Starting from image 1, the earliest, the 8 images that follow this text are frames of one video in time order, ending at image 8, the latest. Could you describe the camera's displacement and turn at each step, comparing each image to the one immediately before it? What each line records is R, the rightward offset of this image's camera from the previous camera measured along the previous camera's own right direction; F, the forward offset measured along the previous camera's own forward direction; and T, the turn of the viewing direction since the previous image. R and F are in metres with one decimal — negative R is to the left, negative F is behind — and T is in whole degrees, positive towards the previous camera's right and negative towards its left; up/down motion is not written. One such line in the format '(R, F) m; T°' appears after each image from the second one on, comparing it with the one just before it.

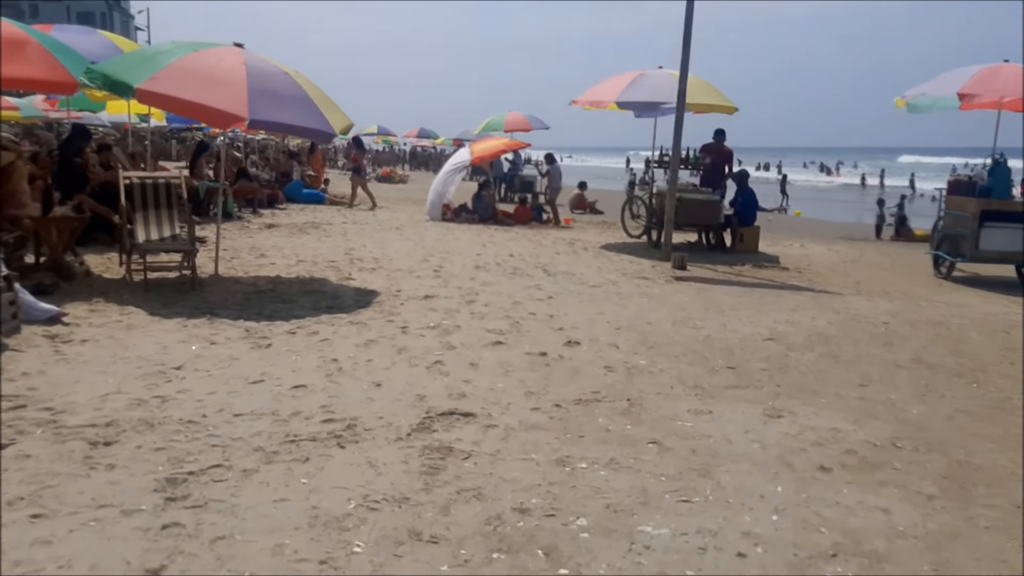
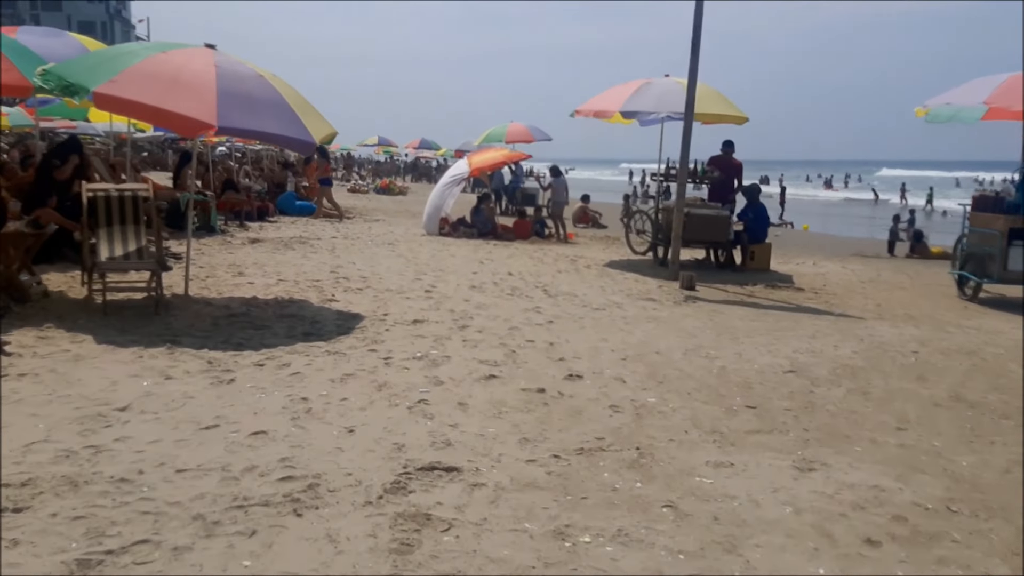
(0.0, +0.6) m; 0°
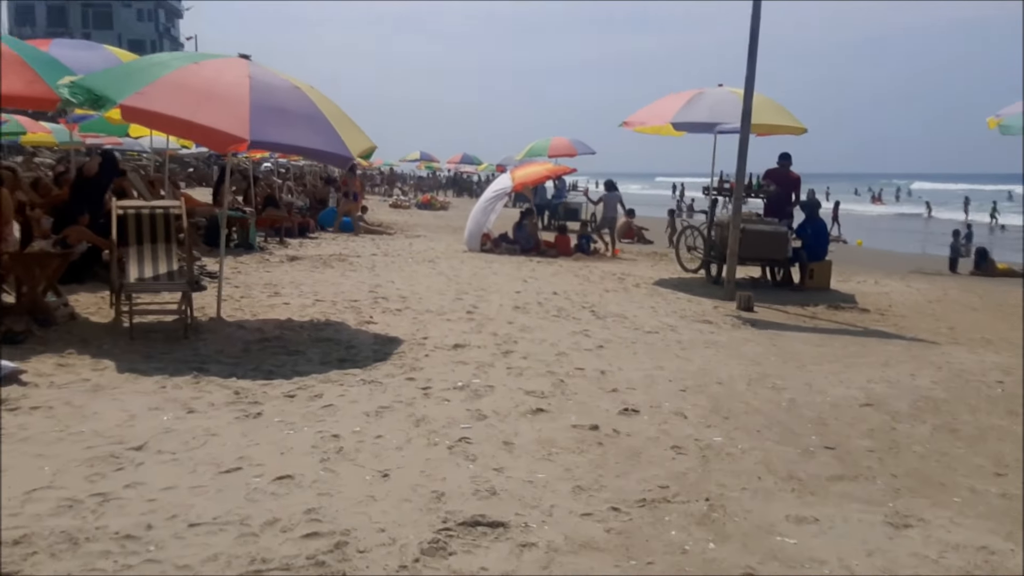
(0.0, +0.4) m; -3°
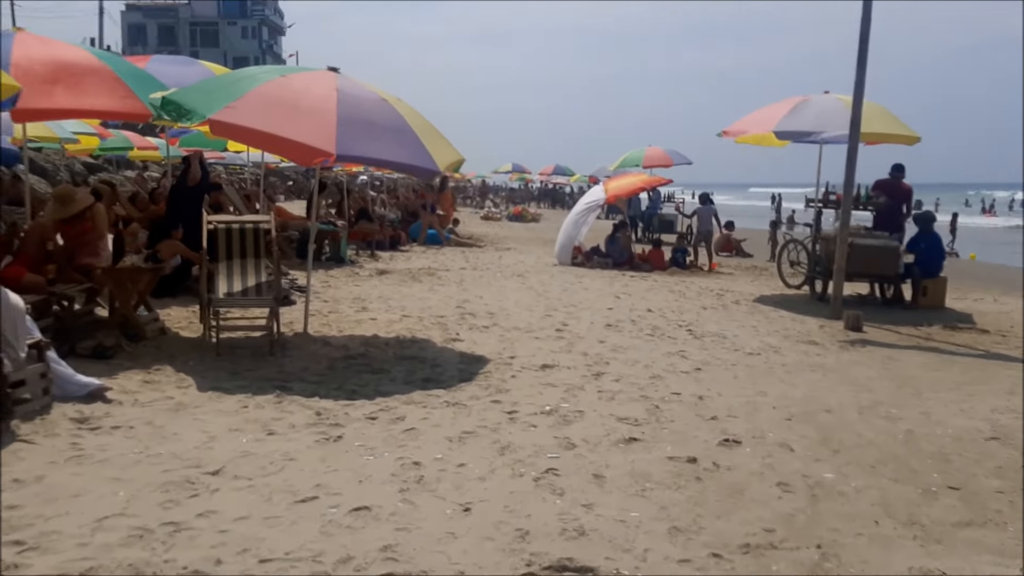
(0.0, +0.2) m; -6°
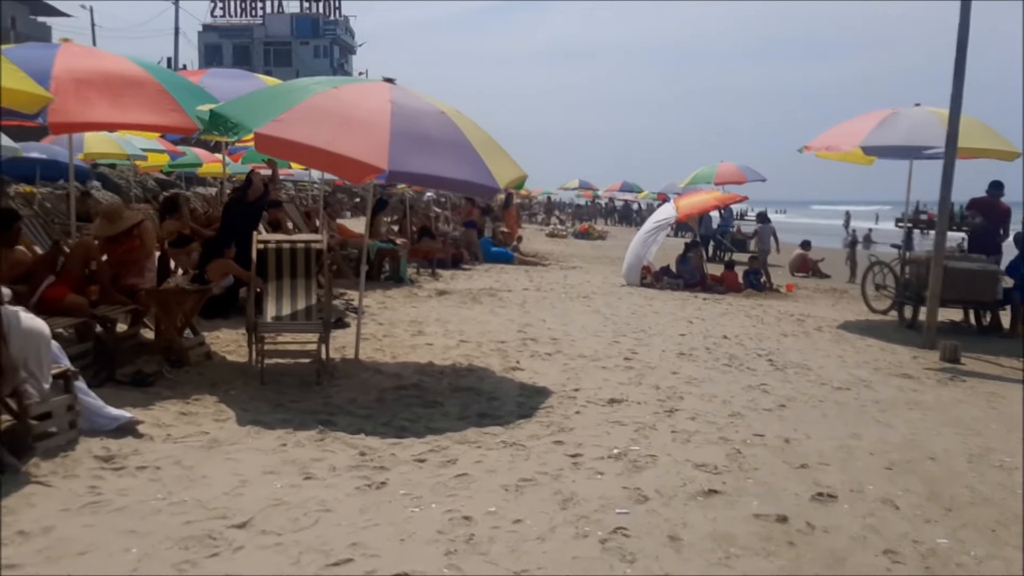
(0.0, +0.5) m; -4°
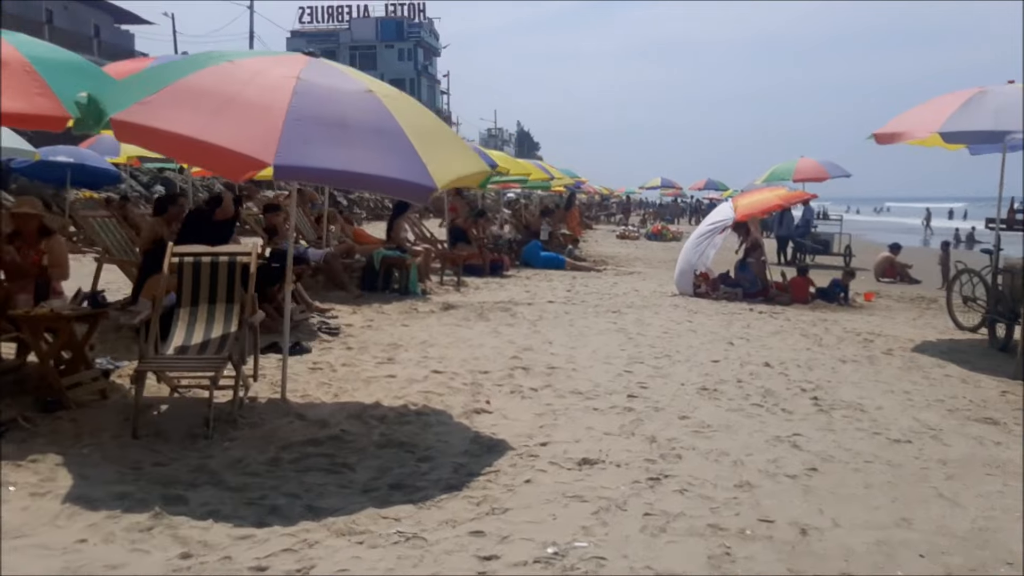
(+0.7, +1.3) m; -6°
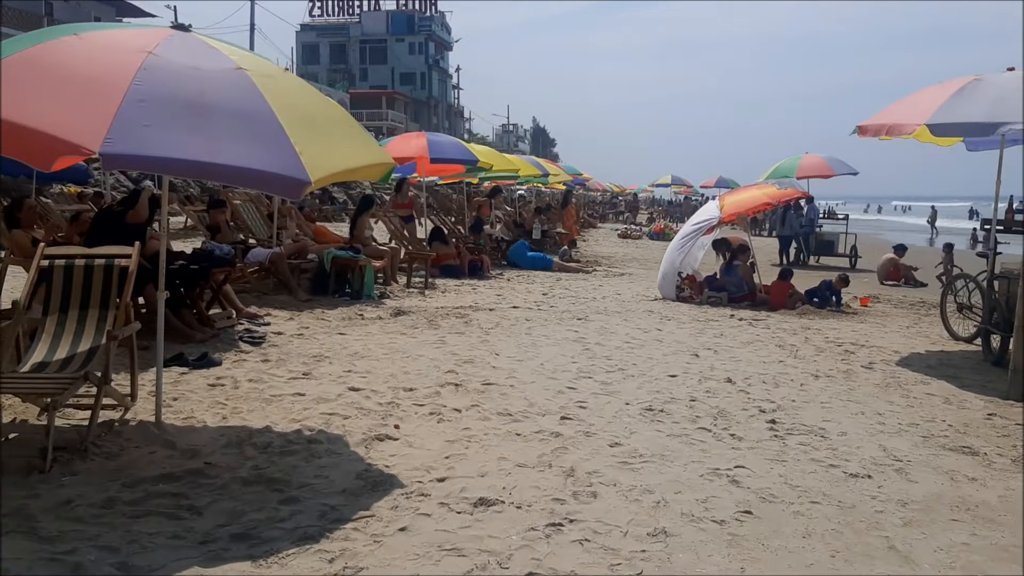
(+0.5, +0.6) m; -1°
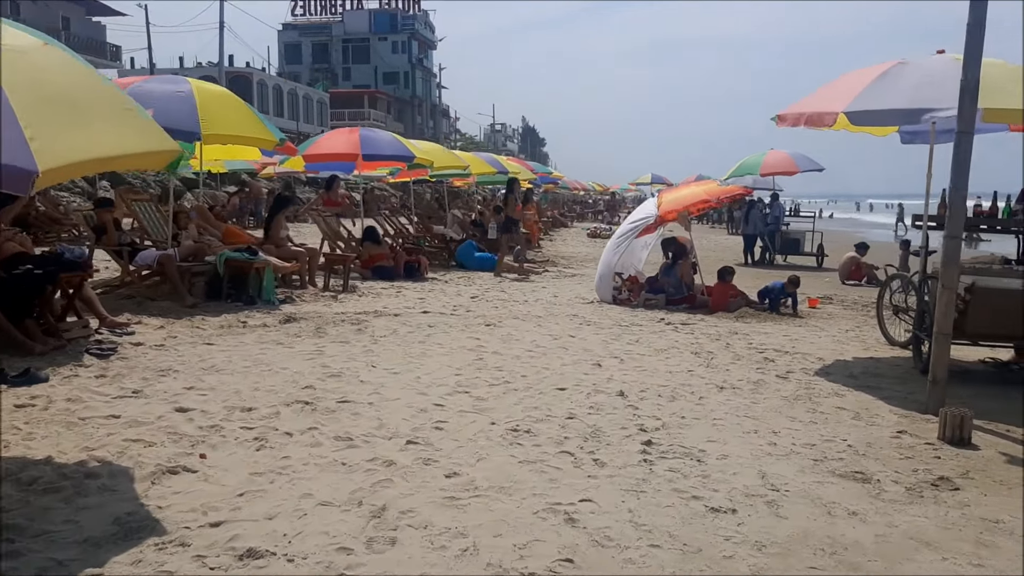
(+0.7, +0.6) m; 0°
